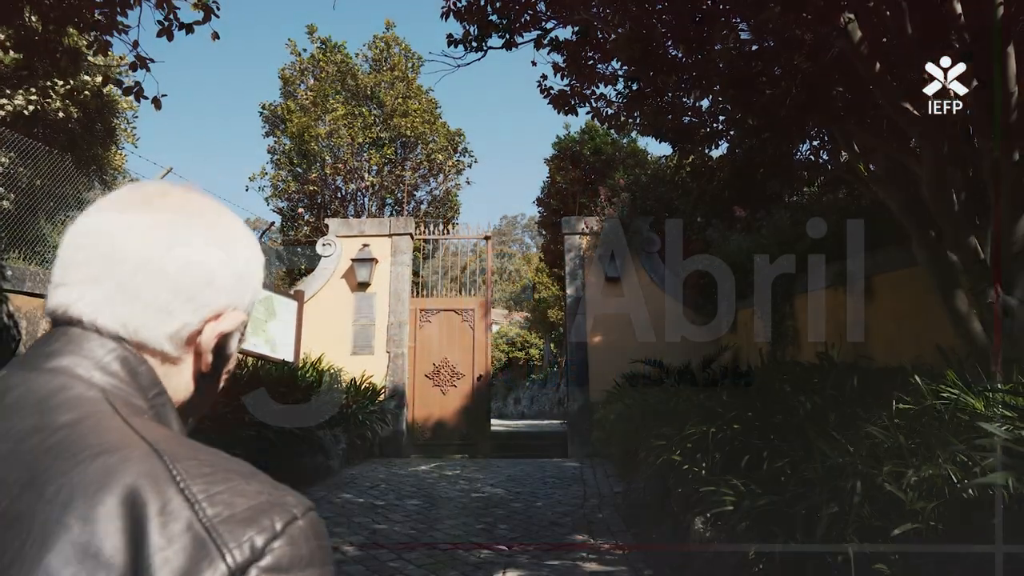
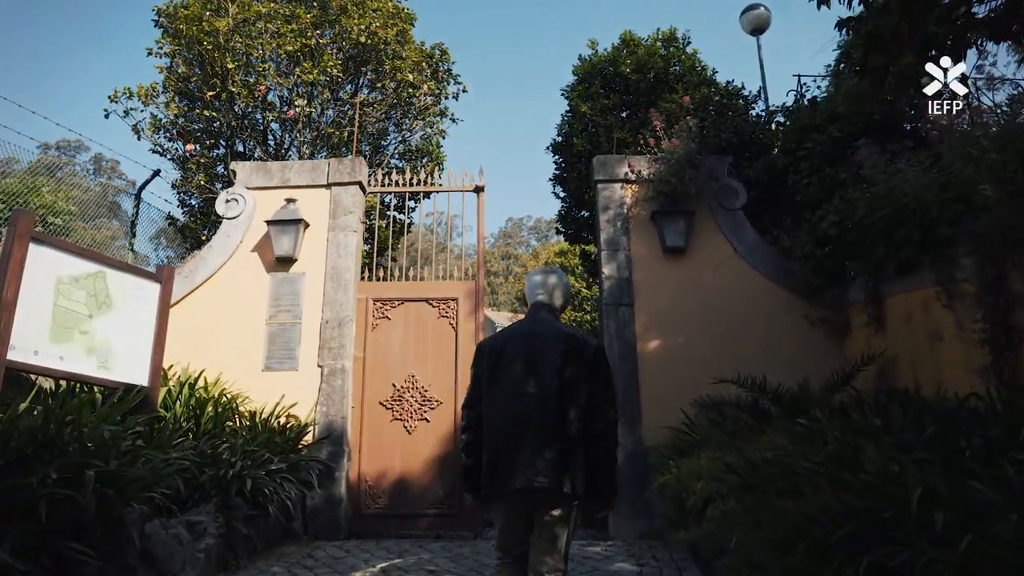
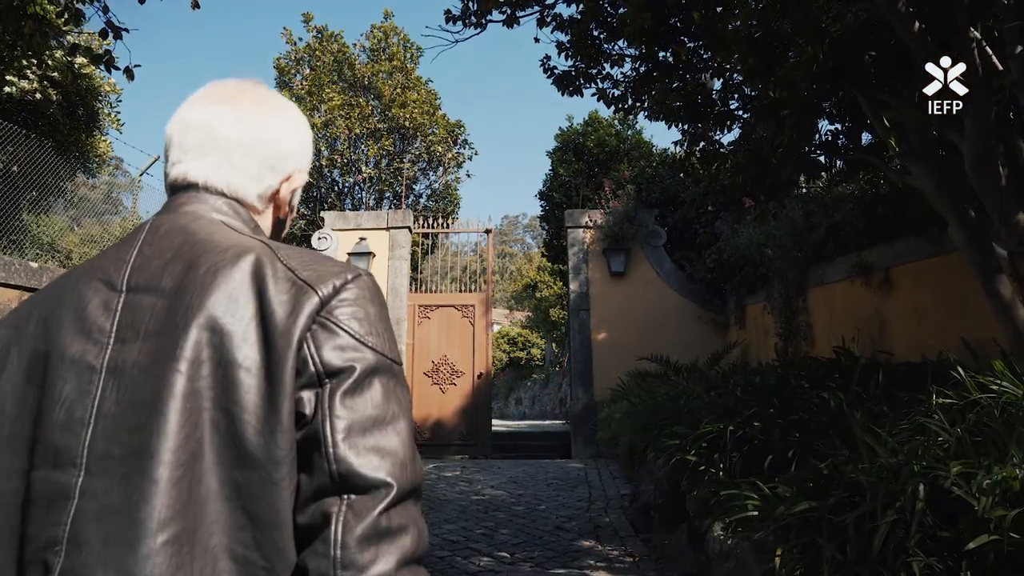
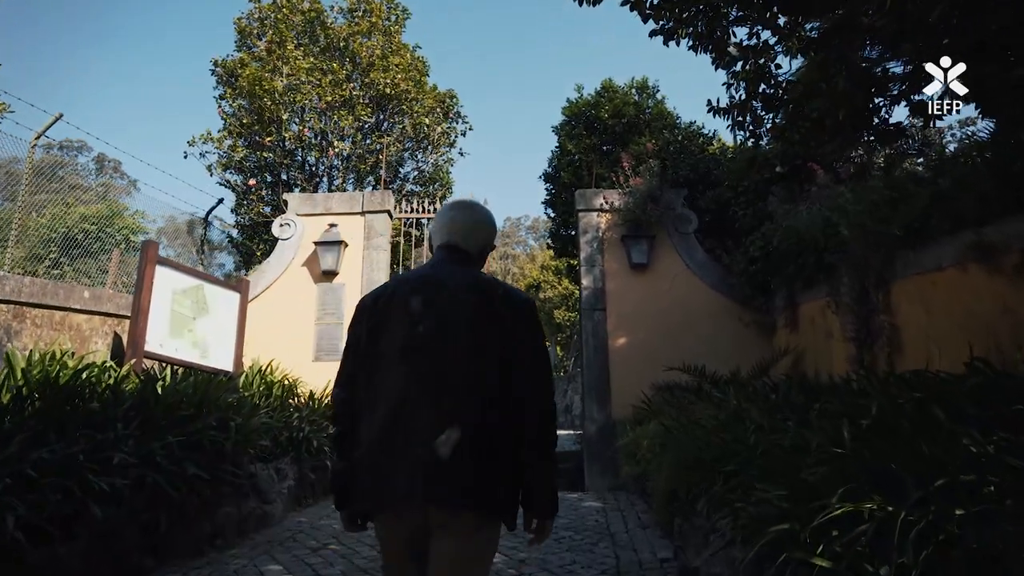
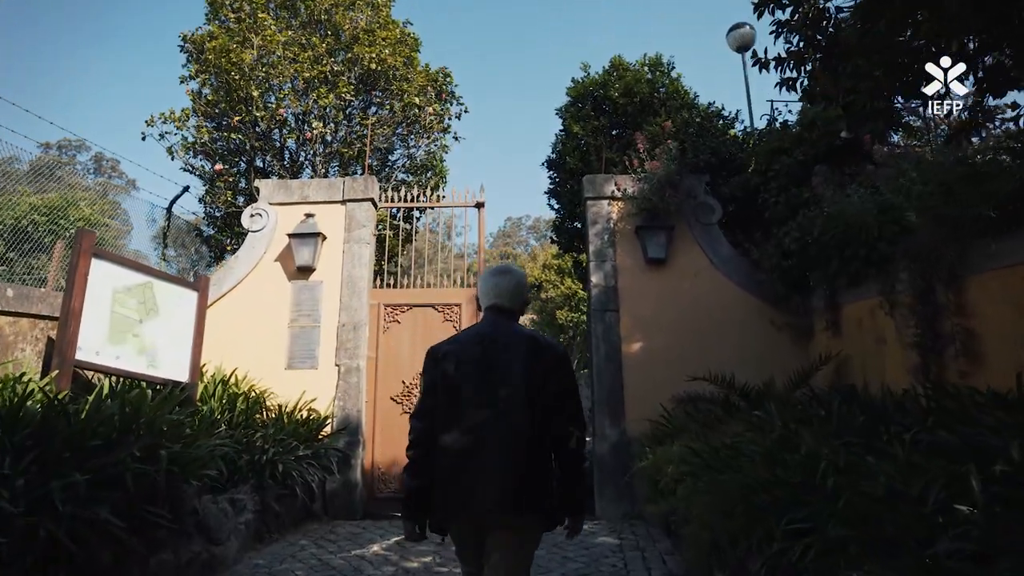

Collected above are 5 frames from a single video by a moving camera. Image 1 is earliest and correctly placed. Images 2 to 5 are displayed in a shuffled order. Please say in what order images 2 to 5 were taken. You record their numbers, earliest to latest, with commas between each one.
3, 4, 5, 2
